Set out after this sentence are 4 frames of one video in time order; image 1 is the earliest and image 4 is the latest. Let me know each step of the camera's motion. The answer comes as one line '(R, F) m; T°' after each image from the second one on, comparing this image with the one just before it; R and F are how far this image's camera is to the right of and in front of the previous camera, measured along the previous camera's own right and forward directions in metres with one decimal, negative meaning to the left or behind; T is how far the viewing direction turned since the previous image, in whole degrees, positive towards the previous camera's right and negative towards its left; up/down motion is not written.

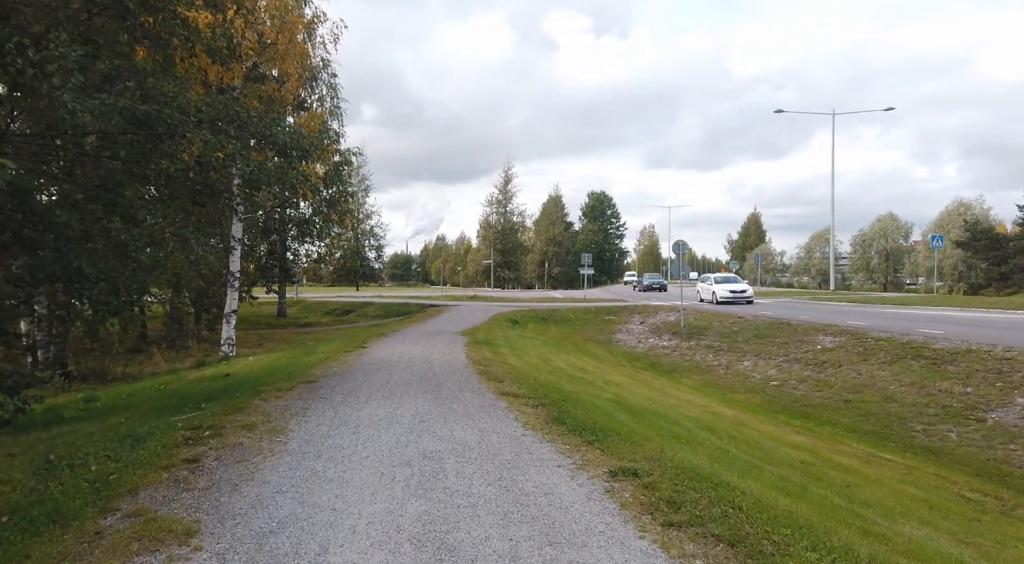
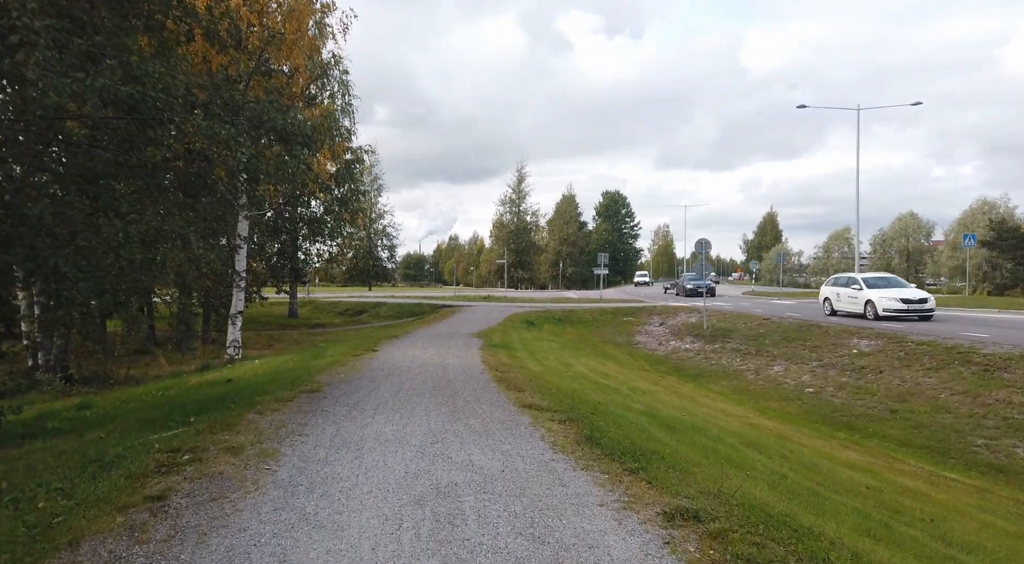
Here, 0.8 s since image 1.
(-0.1, +1.0) m; -1°
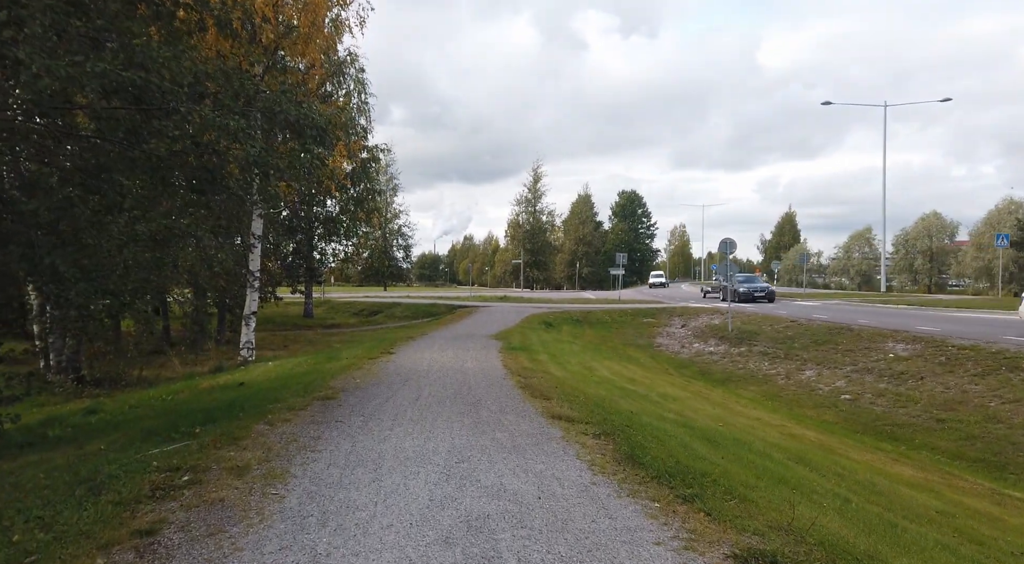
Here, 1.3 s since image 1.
(-0.2, +0.6) m; -1°
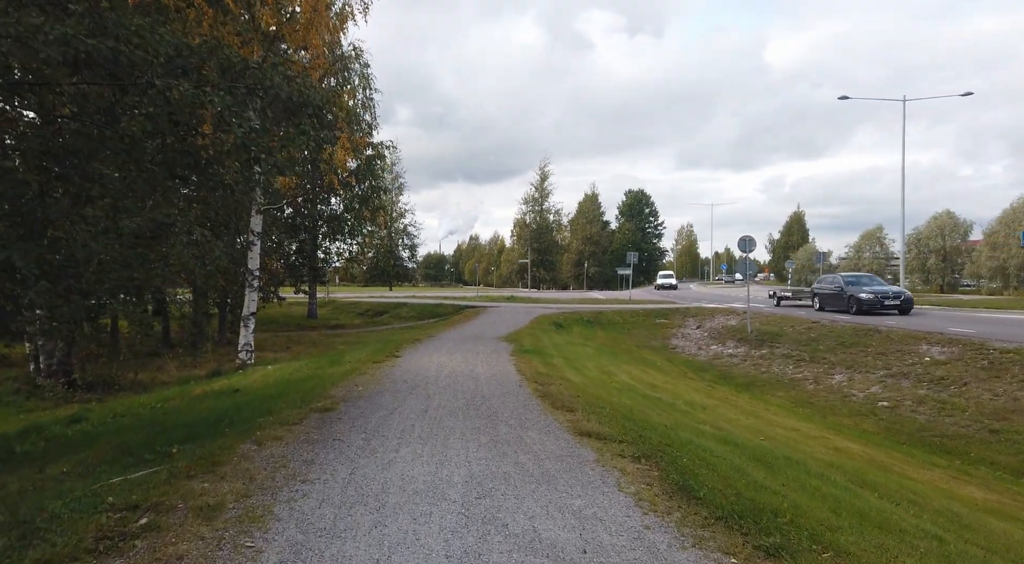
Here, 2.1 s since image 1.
(-0.2, +1.0) m; 0°
